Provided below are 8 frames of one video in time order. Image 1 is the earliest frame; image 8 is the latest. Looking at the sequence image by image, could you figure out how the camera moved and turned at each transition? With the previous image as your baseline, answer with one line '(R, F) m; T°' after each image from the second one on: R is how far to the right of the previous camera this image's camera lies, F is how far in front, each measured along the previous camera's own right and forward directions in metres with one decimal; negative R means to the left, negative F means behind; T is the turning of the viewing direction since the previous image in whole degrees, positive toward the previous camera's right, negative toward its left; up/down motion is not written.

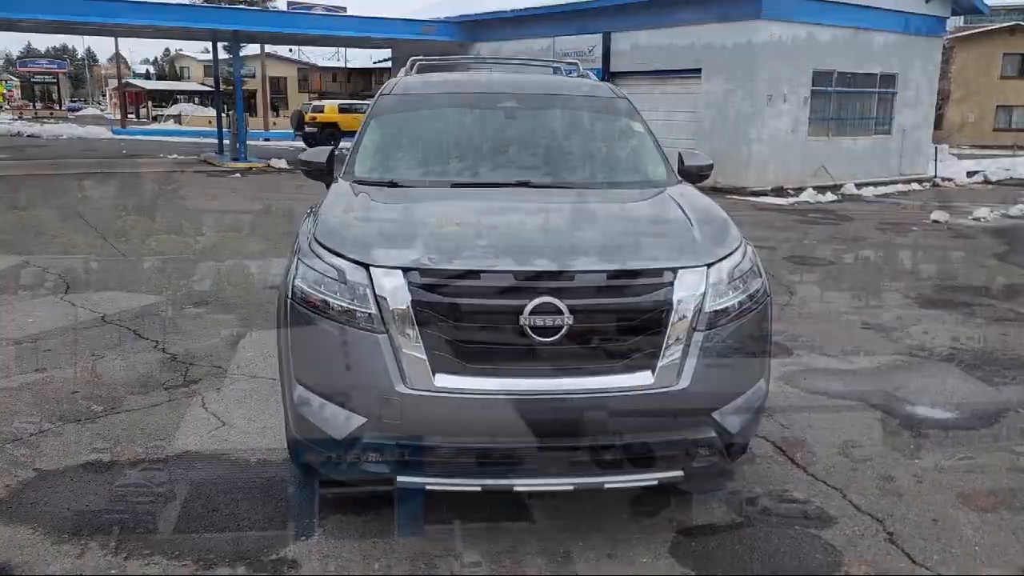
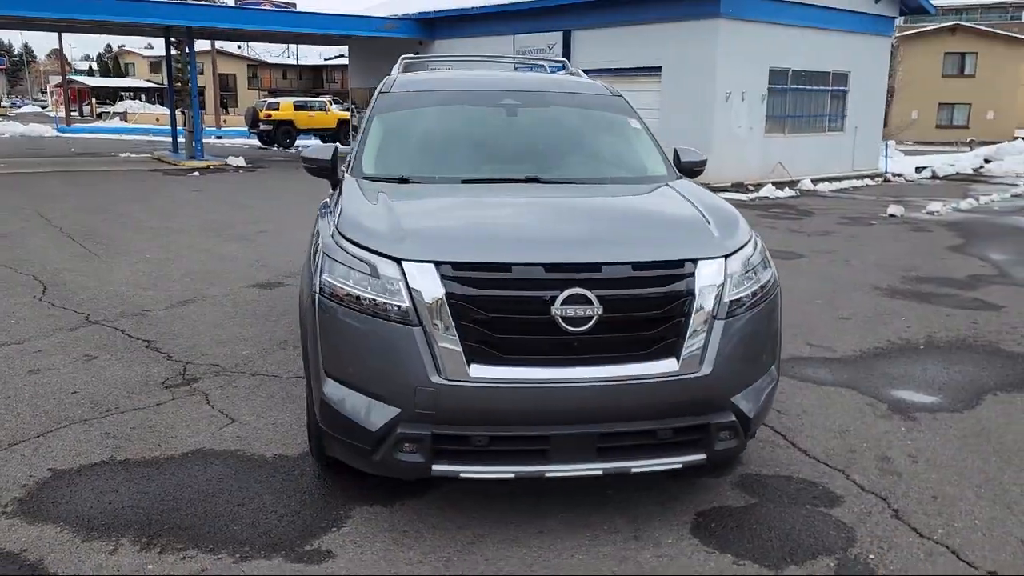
(-0.3, -0.1) m; +3°
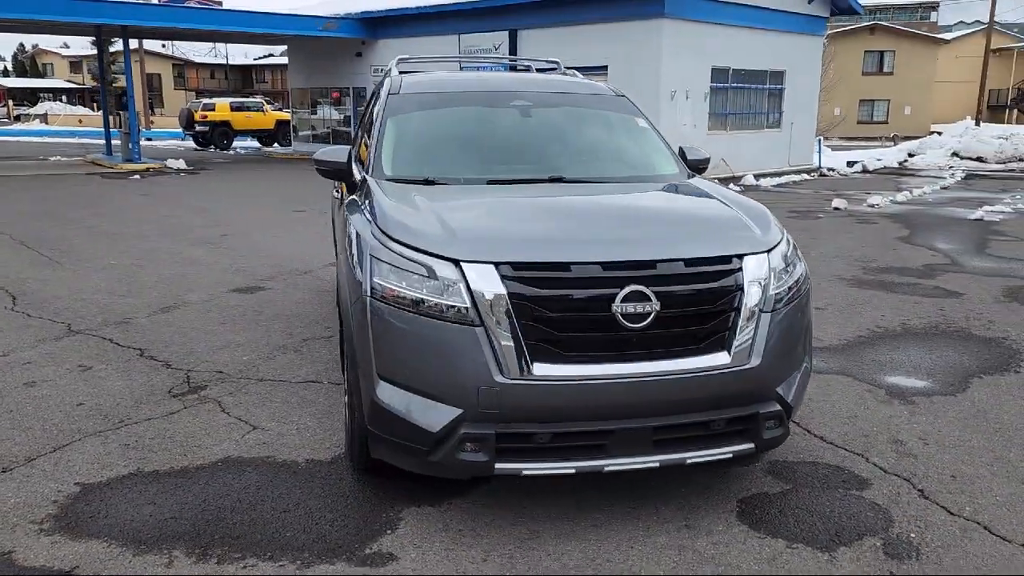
(-0.4, 0.0) m; +4°
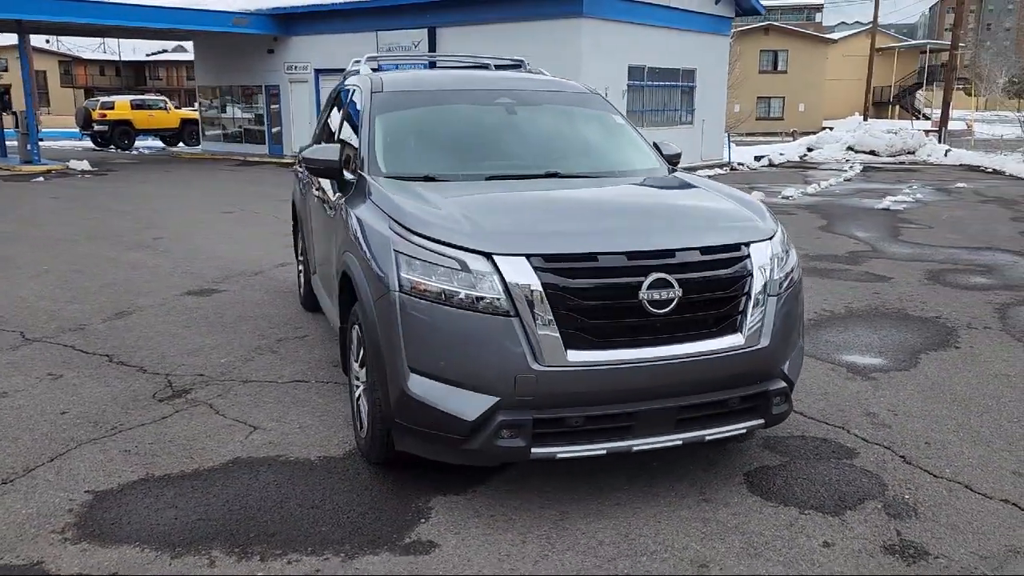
(-0.4, -0.1) m; +6°
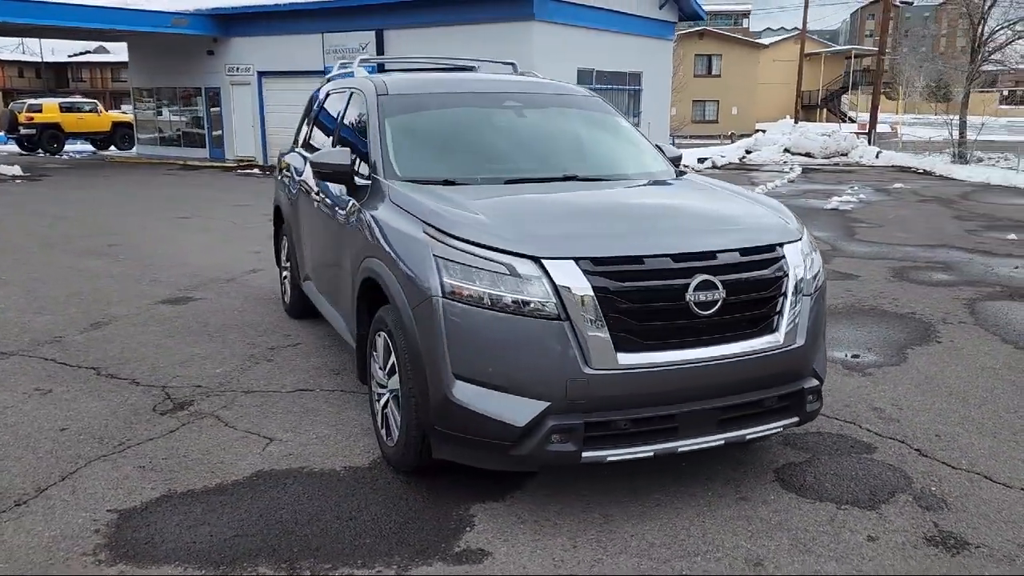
(-0.4, 0.0) m; +4°
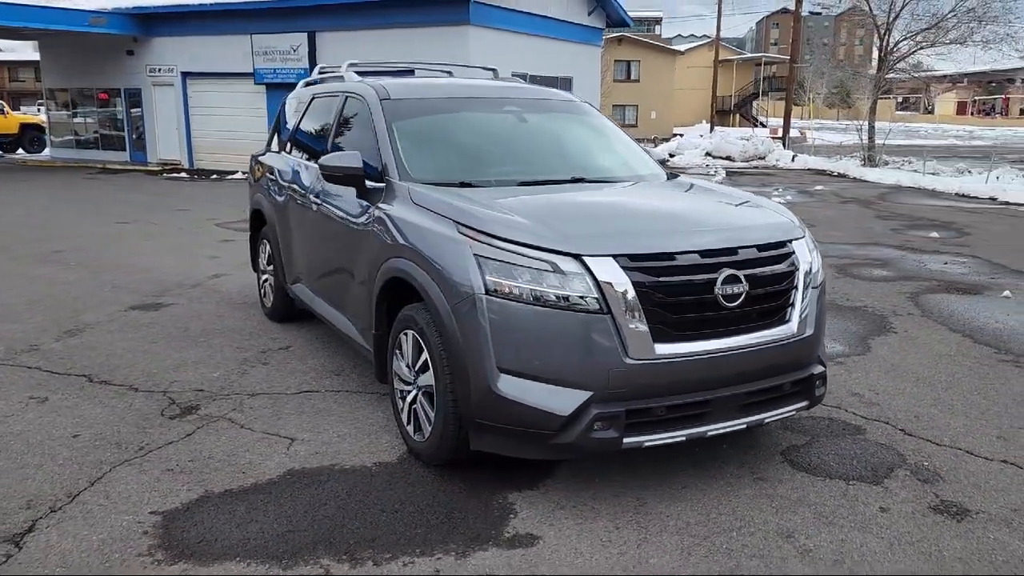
(-0.5, -0.1) m; +5°
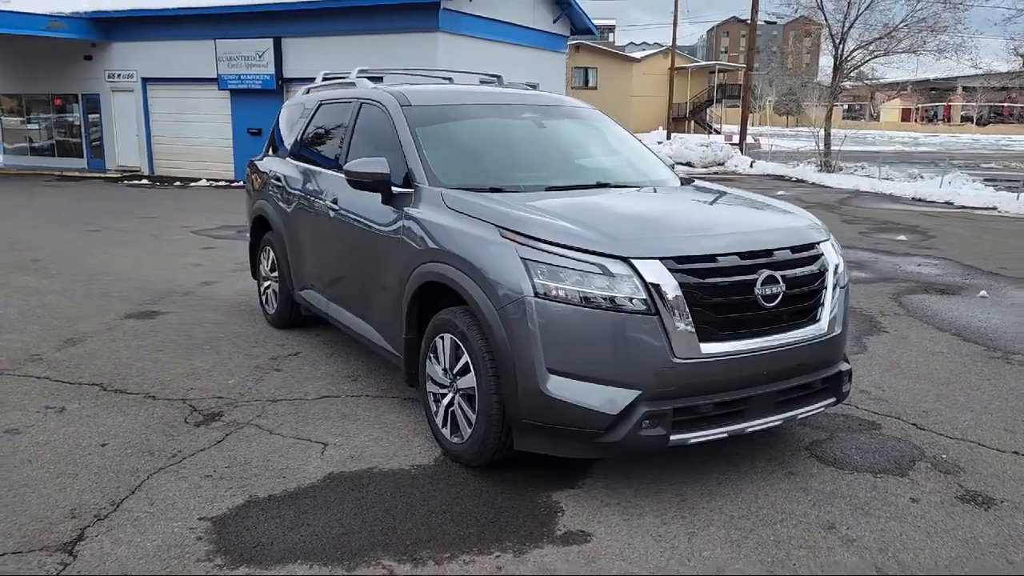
(-0.4, -0.1) m; +3°
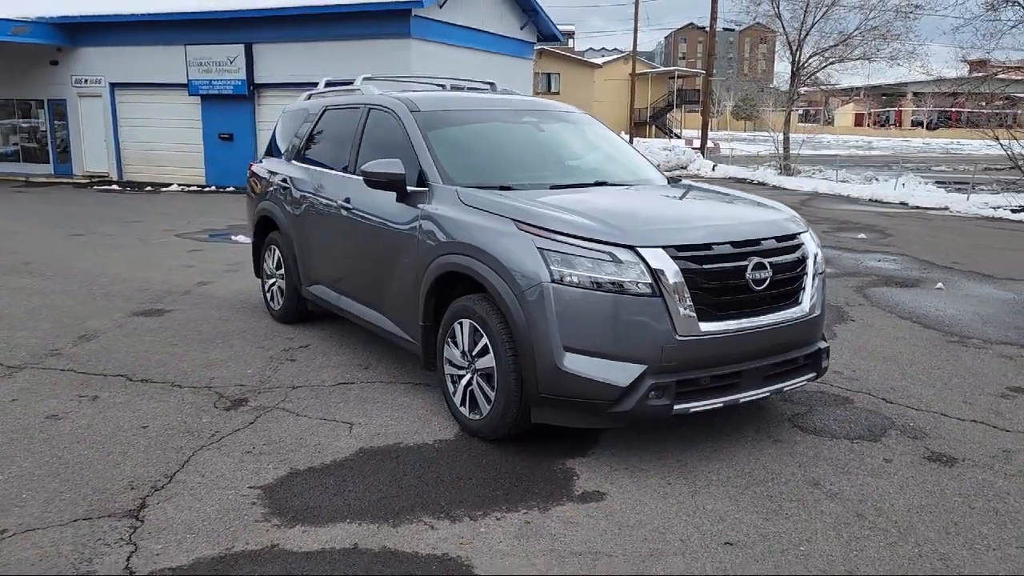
(-0.2, -0.4) m; +3°
